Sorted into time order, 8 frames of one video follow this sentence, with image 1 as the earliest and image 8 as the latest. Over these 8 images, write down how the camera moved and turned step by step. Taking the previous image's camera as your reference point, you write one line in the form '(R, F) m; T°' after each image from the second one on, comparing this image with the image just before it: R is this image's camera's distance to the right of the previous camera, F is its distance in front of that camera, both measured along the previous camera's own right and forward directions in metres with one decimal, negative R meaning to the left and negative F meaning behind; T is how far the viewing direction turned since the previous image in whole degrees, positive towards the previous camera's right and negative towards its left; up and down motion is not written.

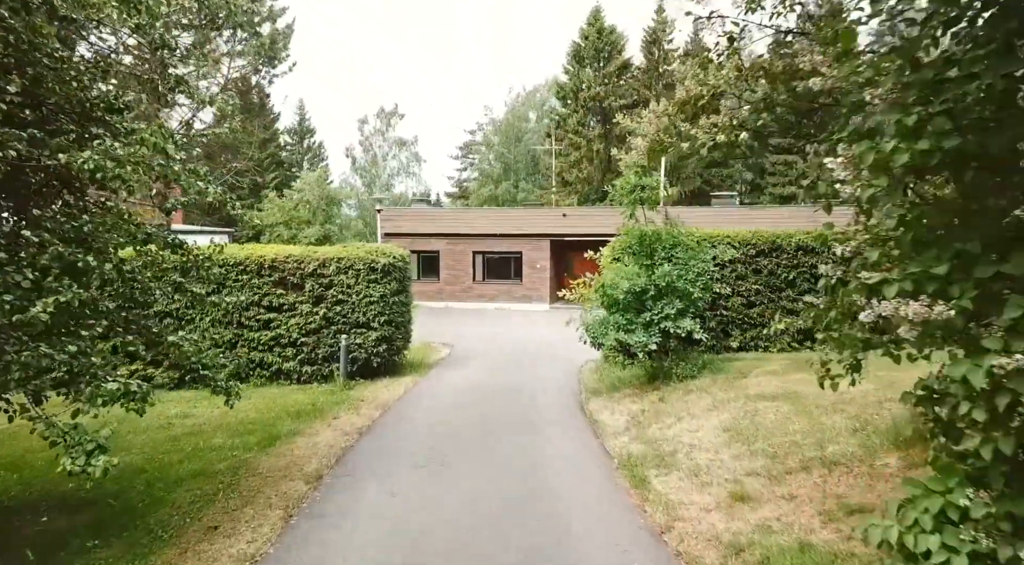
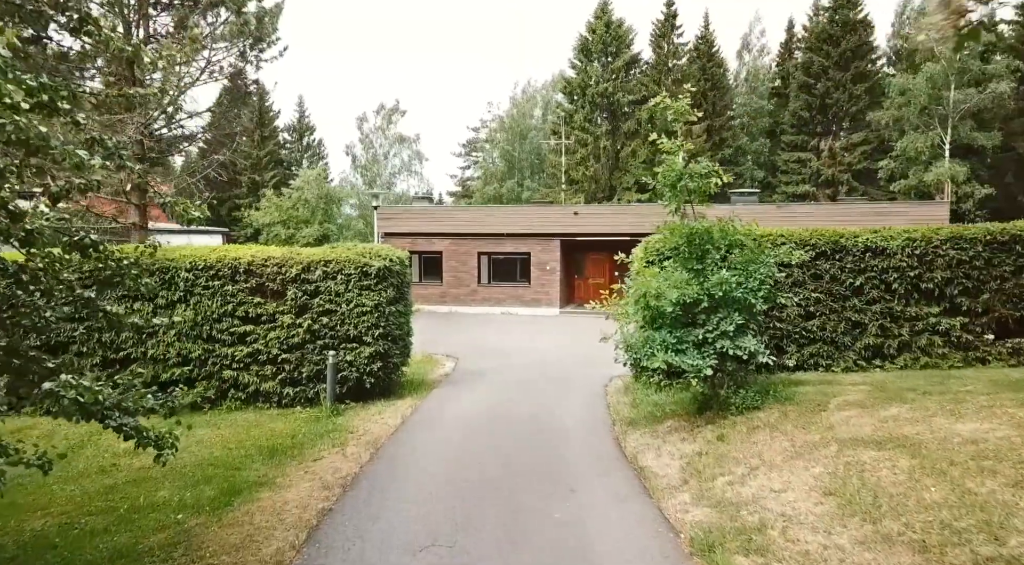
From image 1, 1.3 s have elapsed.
(-0.2, +1.7) m; 0°
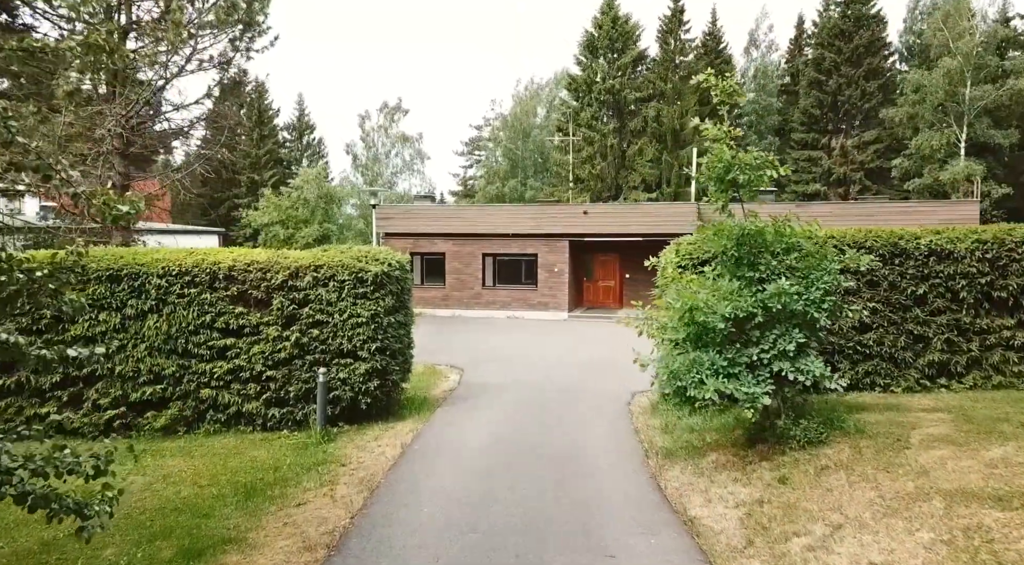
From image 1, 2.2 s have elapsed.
(-0.1, +1.1) m; 0°
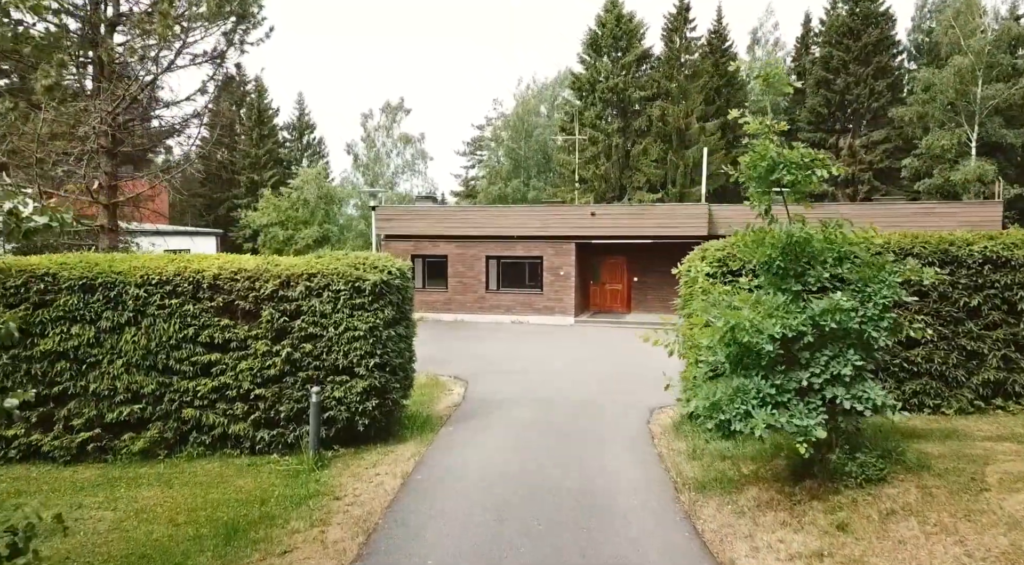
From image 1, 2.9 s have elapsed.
(-0.1, +0.8) m; 0°
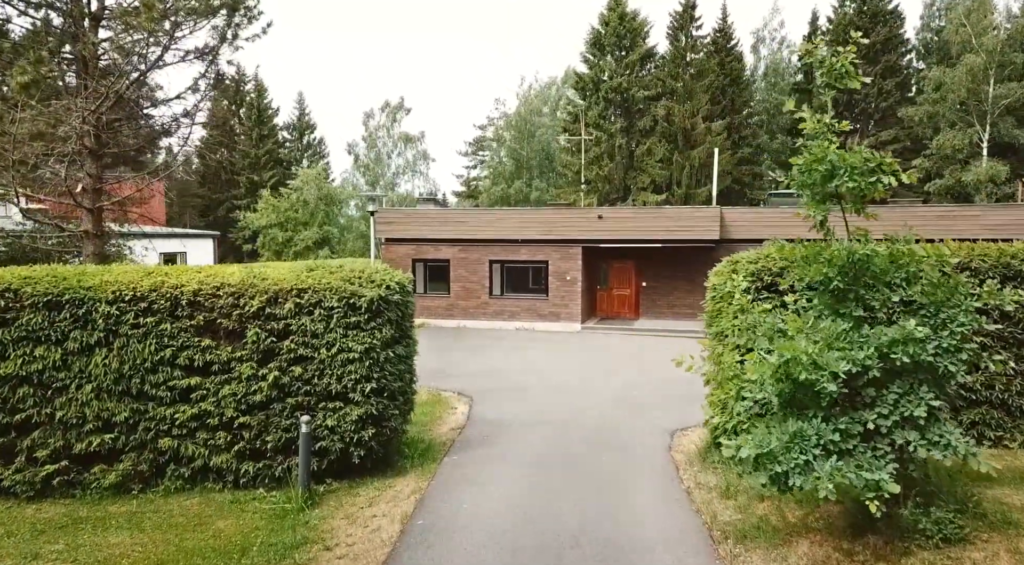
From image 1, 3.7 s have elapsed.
(-0.1, +0.8) m; 0°
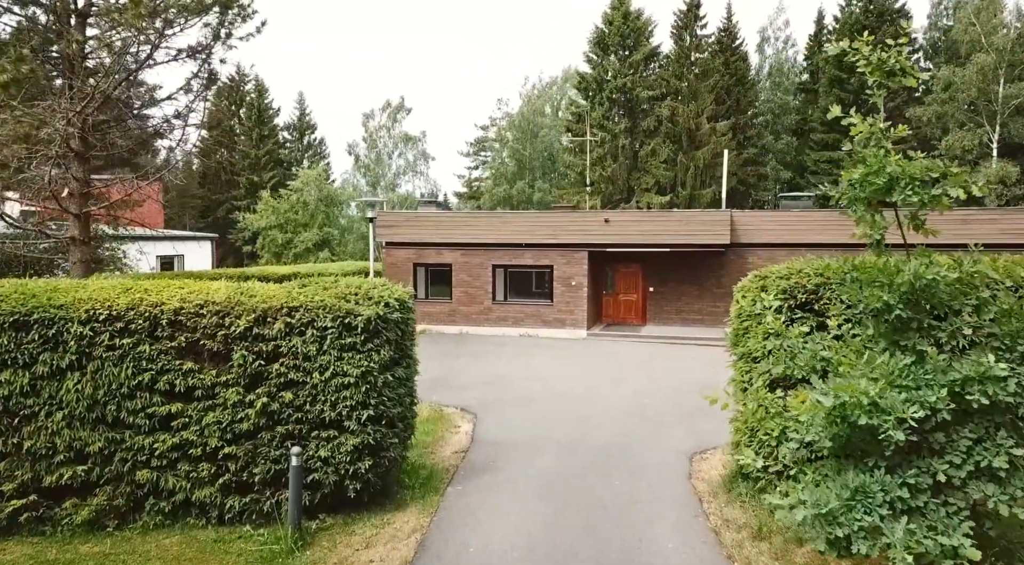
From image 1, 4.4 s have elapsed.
(-0.1, +0.6) m; 0°
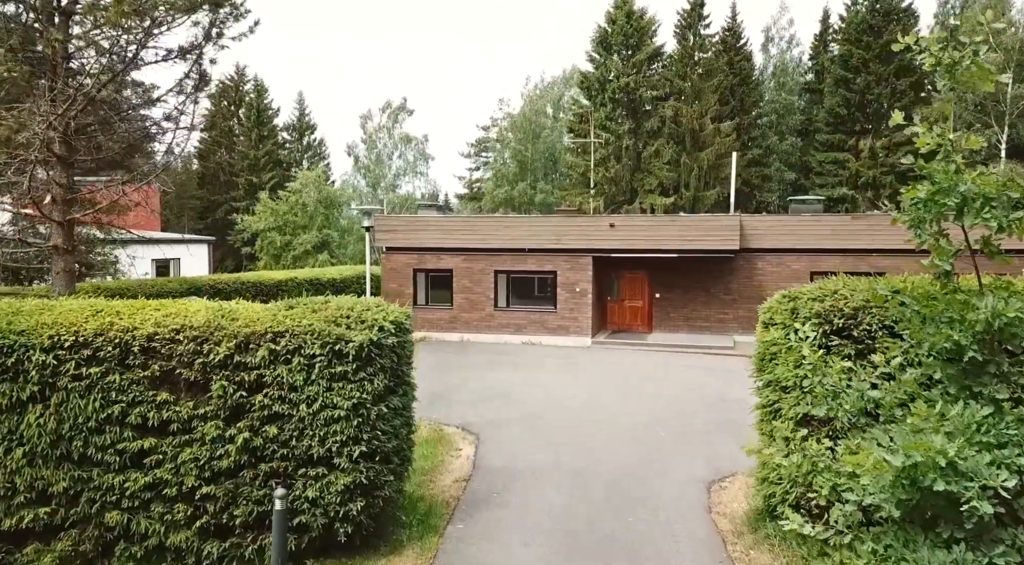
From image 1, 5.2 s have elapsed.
(0.0, +0.6) m; 0°
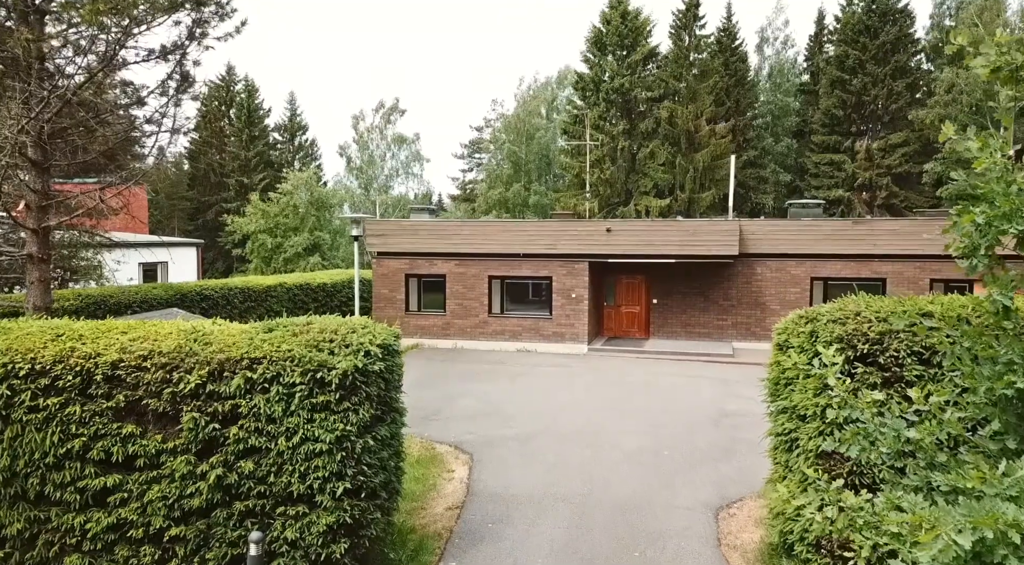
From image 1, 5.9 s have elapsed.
(0.0, +0.5) m; +1°
